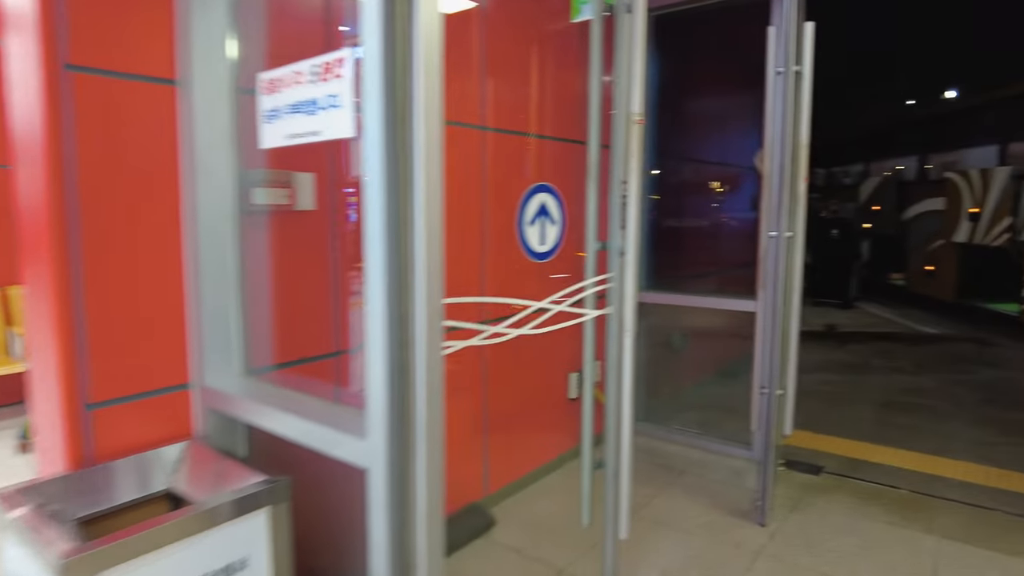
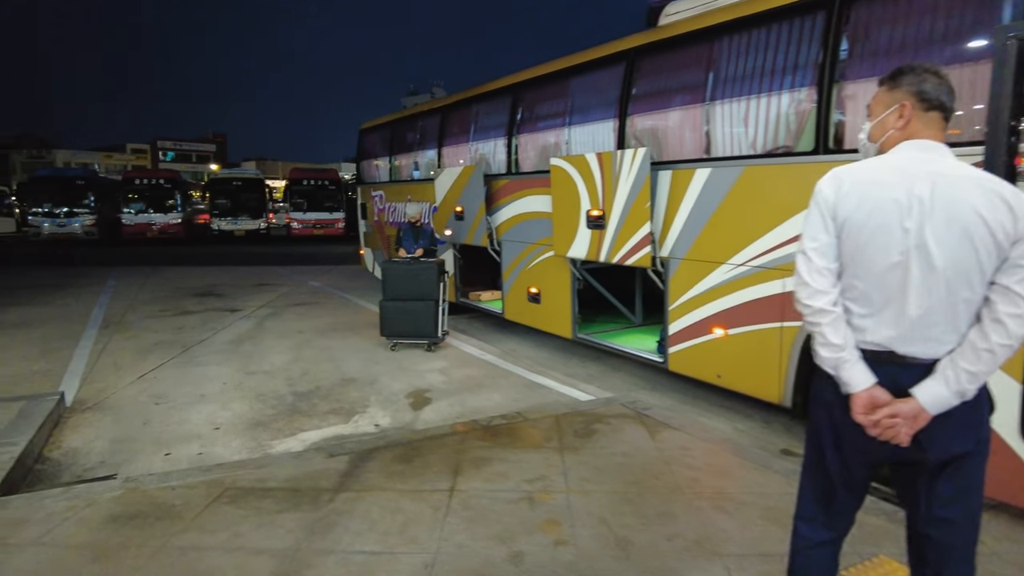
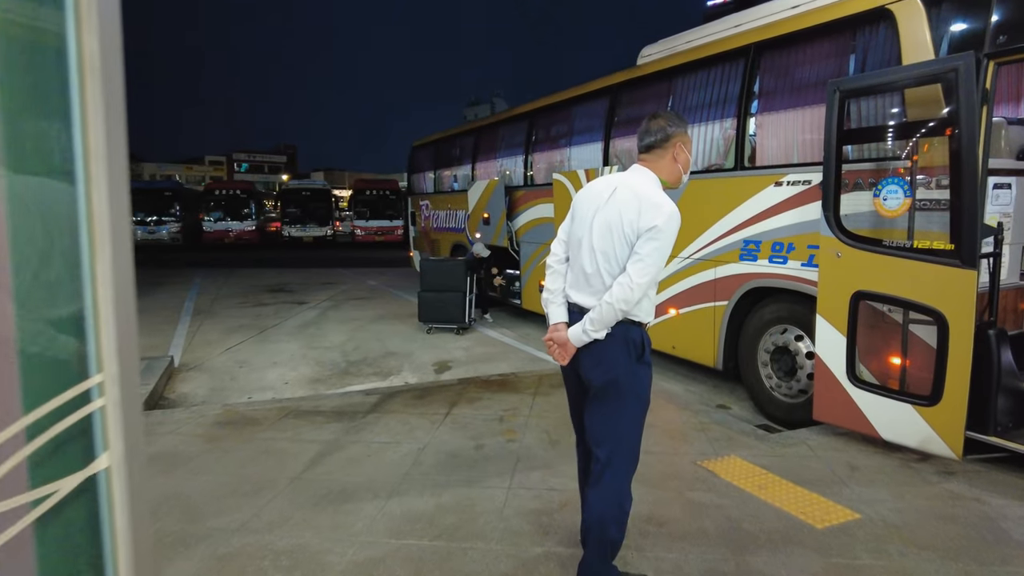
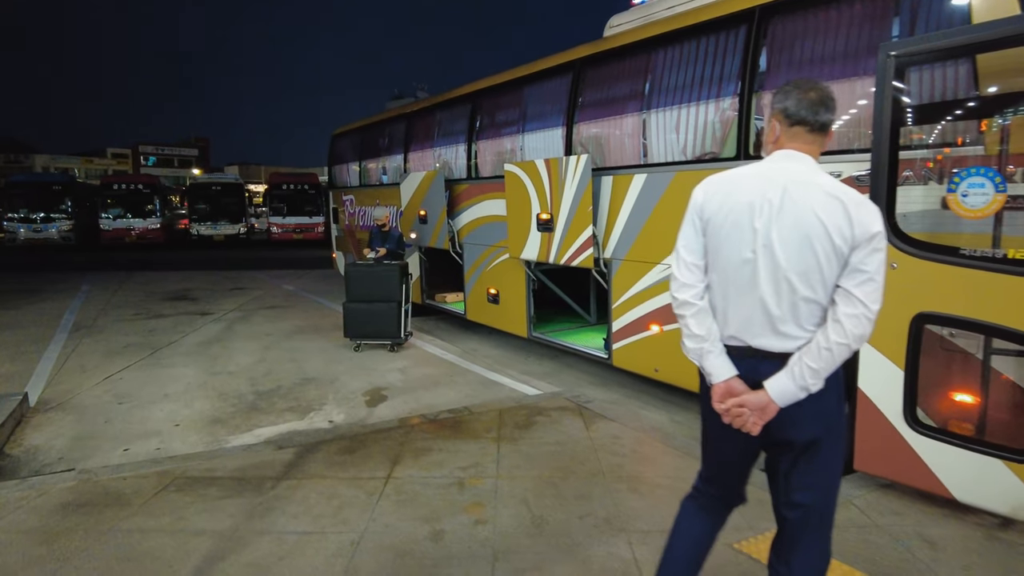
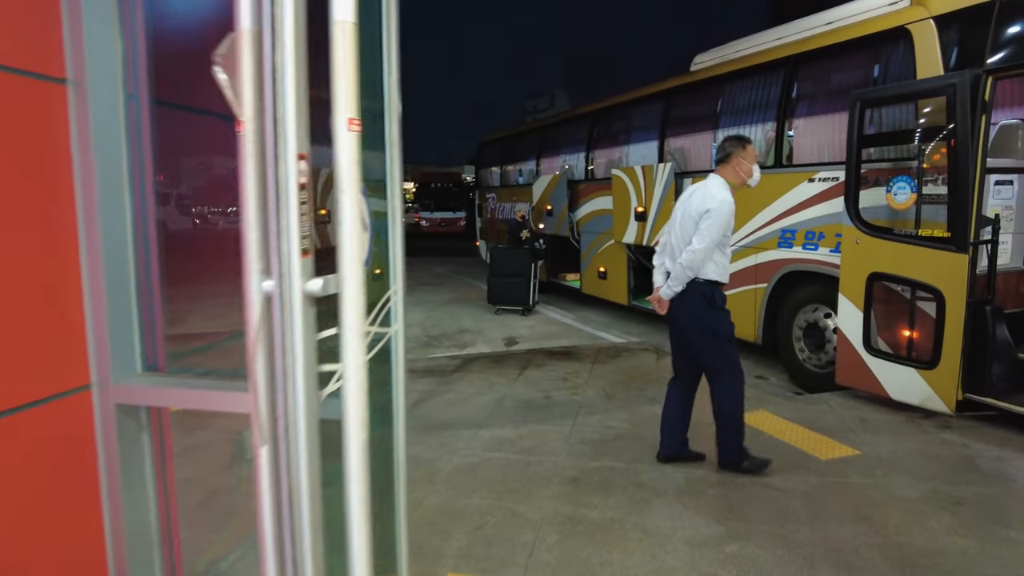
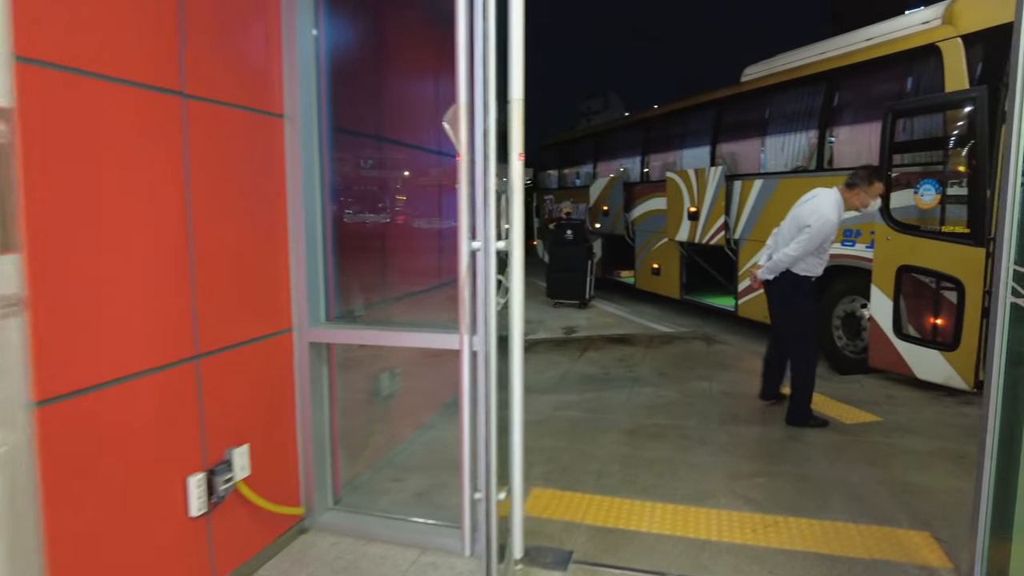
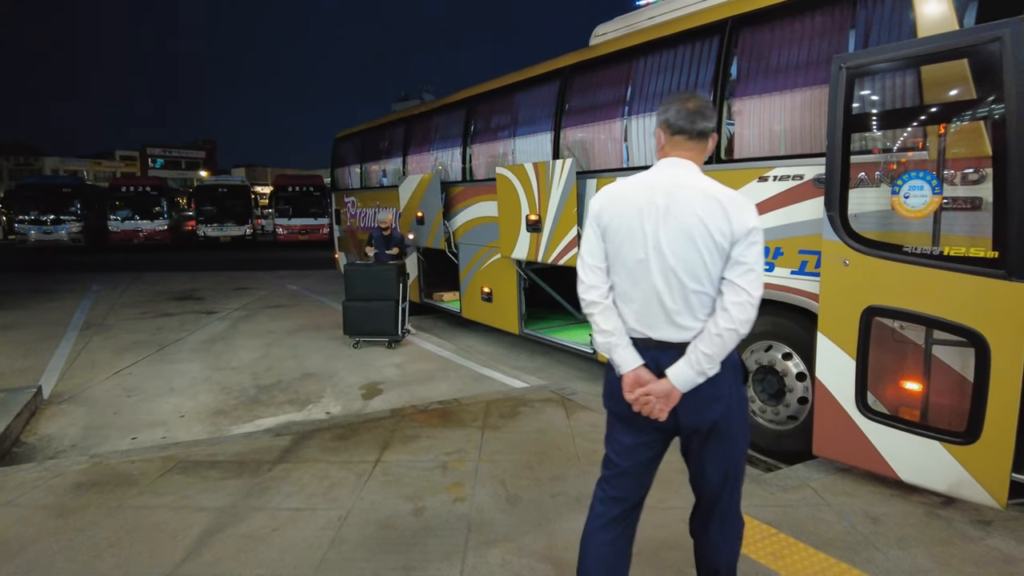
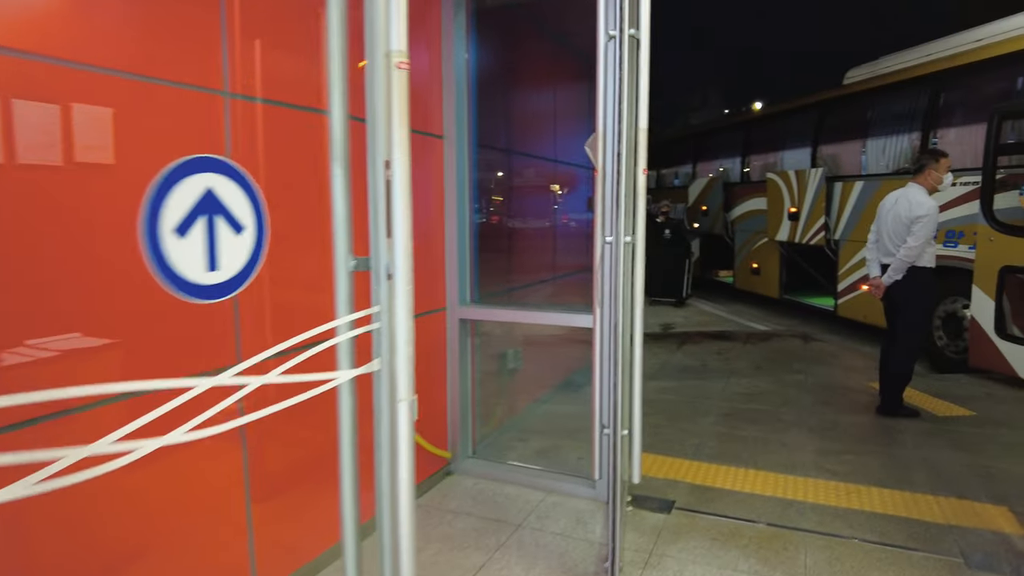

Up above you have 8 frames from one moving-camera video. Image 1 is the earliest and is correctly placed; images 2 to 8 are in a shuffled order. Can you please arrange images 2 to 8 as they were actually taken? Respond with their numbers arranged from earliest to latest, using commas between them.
8, 6, 5, 3, 7, 4, 2
